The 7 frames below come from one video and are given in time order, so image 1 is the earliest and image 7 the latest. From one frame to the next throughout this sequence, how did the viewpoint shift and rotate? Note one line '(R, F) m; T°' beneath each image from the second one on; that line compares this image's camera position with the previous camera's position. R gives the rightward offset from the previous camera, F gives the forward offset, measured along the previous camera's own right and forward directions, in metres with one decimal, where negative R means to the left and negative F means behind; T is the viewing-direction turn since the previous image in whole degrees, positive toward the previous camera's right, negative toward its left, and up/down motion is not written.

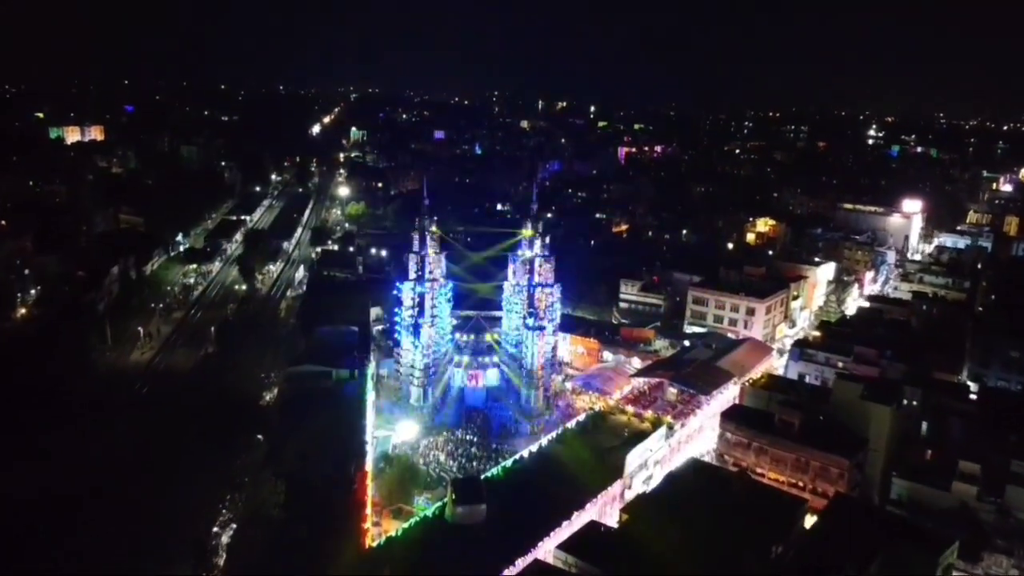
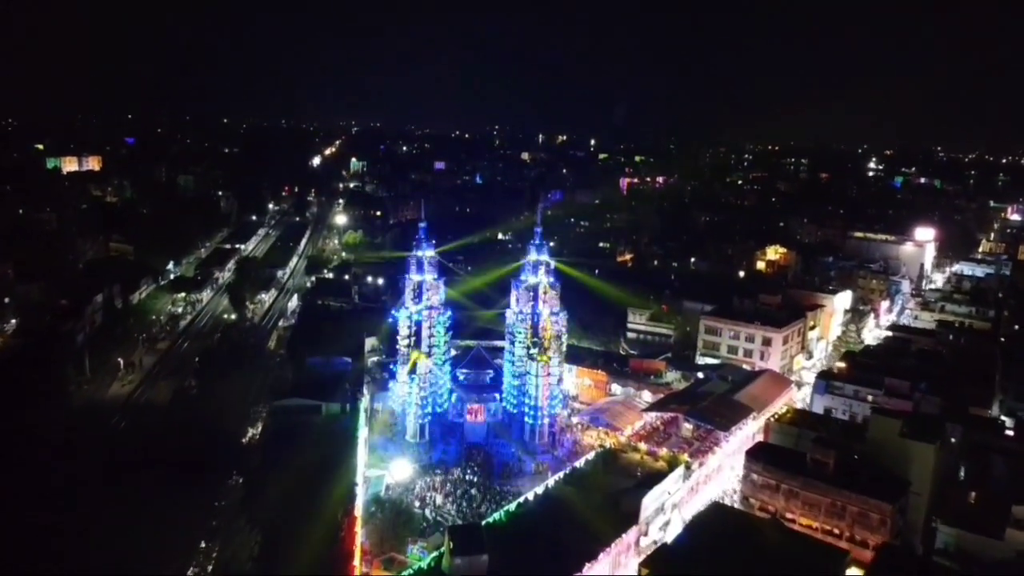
(-0.1, +1.7) m; 0°
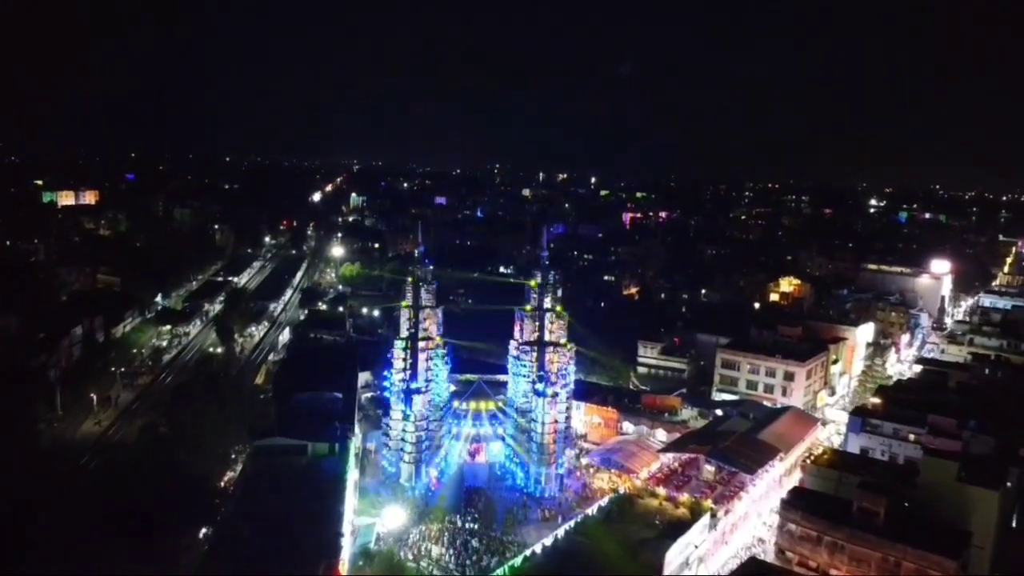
(-0.1, +1.9) m; 0°
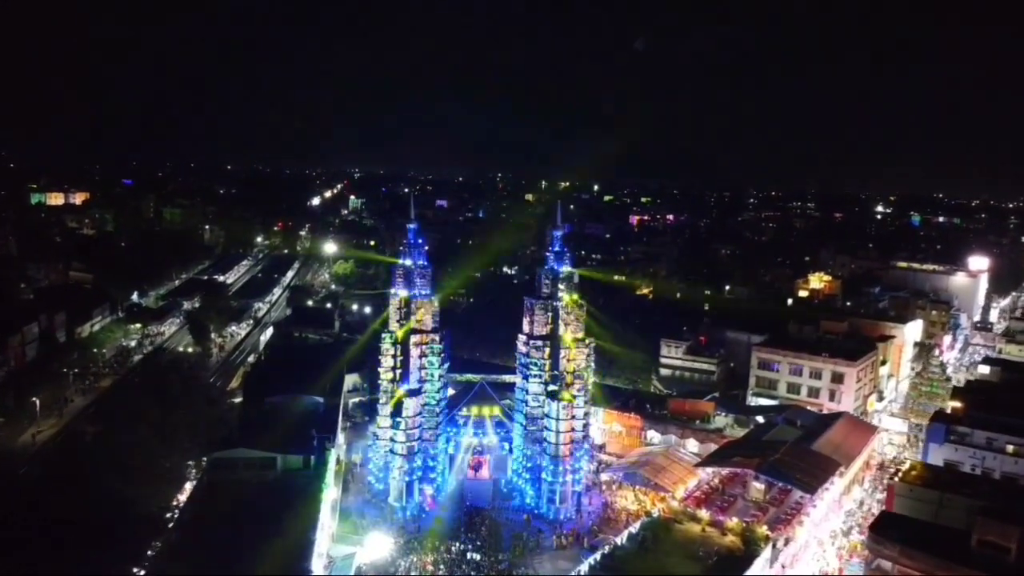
(-0.2, +3.5) m; 0°
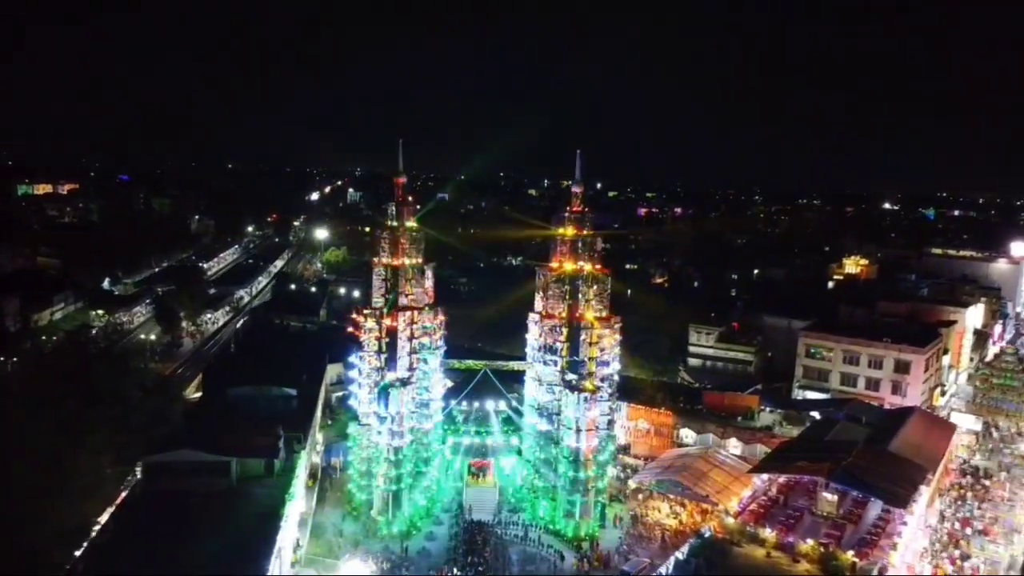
(-0.2, +3.6) m; 0°
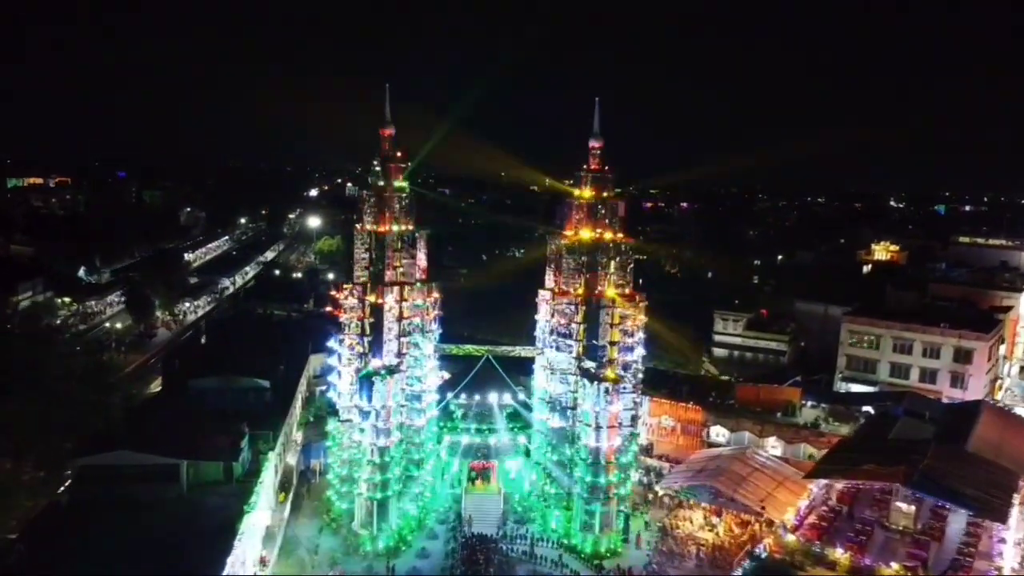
(-0.1, +2.5) m; 0°
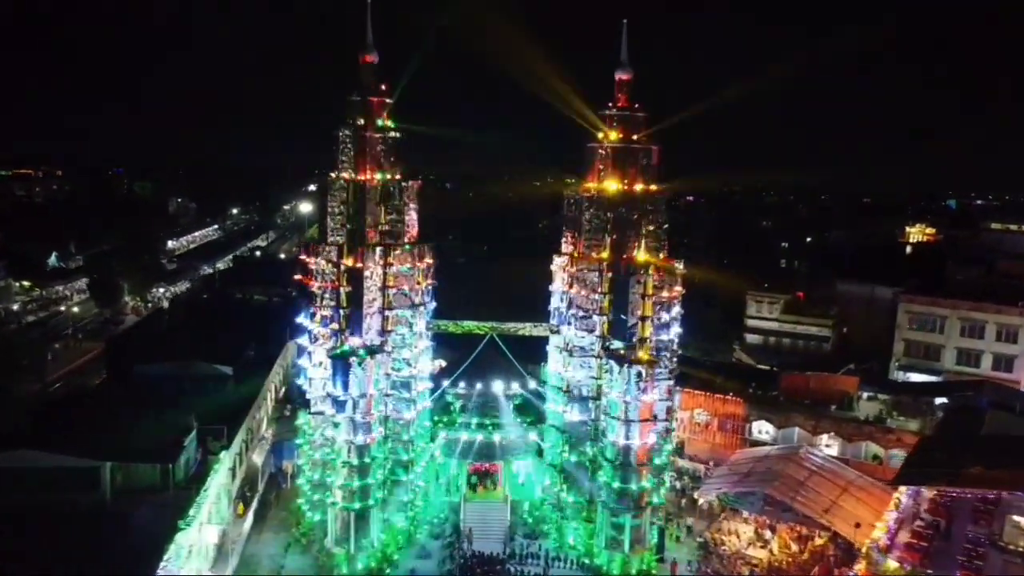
(-0.1, +2.6) m; 0°
